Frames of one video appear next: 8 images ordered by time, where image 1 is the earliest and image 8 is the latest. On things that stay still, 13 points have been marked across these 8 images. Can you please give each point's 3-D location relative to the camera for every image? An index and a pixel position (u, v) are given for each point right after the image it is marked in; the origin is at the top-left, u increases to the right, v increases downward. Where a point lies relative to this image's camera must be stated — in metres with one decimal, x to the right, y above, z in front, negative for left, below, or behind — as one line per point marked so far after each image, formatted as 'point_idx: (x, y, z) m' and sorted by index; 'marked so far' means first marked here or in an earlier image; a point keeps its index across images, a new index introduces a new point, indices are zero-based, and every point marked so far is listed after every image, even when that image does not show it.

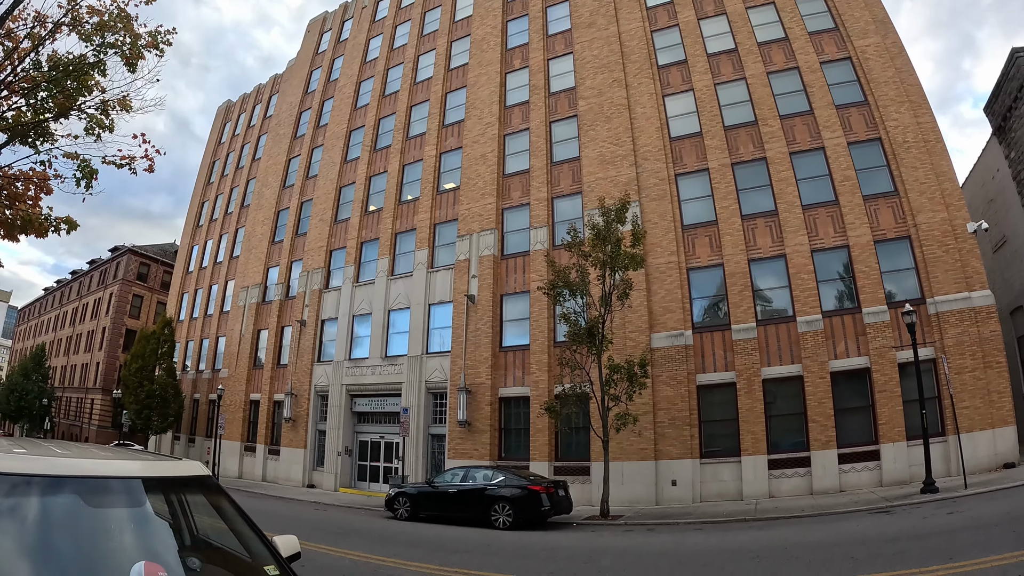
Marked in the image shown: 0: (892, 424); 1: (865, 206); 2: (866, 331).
0: (+11.8, -4.3, +17.9) m
1: (+12.3, +2.7, +19.9) m
2: (+11.5, -1.5, +18.6) m
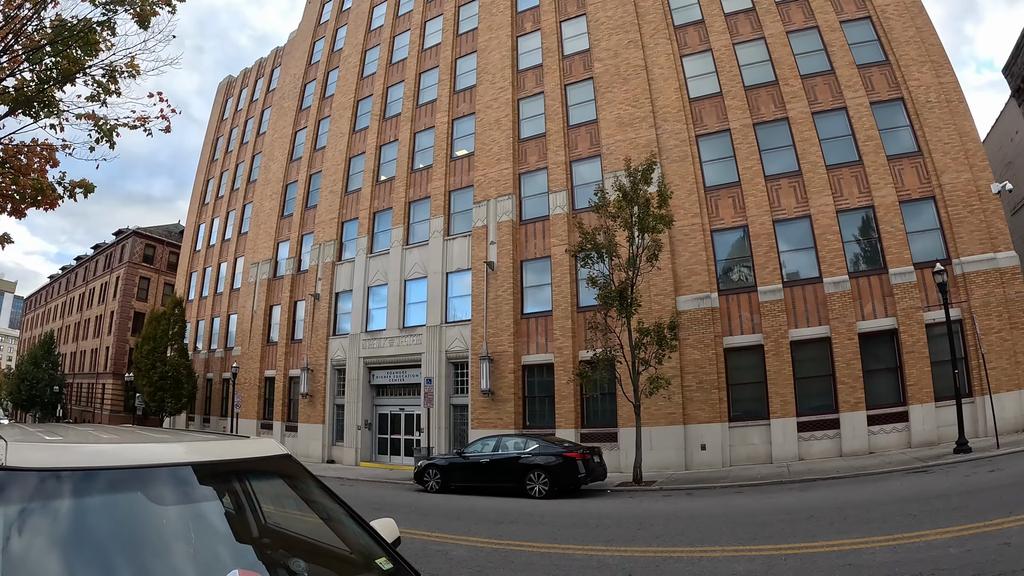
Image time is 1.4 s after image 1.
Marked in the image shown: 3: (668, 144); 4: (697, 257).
0: (+12.6, -3.0, +17.6) m
1: (+12.9, +4.1, +19.4) m
2: (+12.2, -0.2, +18.2) m
3: (+5.2, +4.8, +19.0) m
4: (+6.0, +1.0, +18.3) m
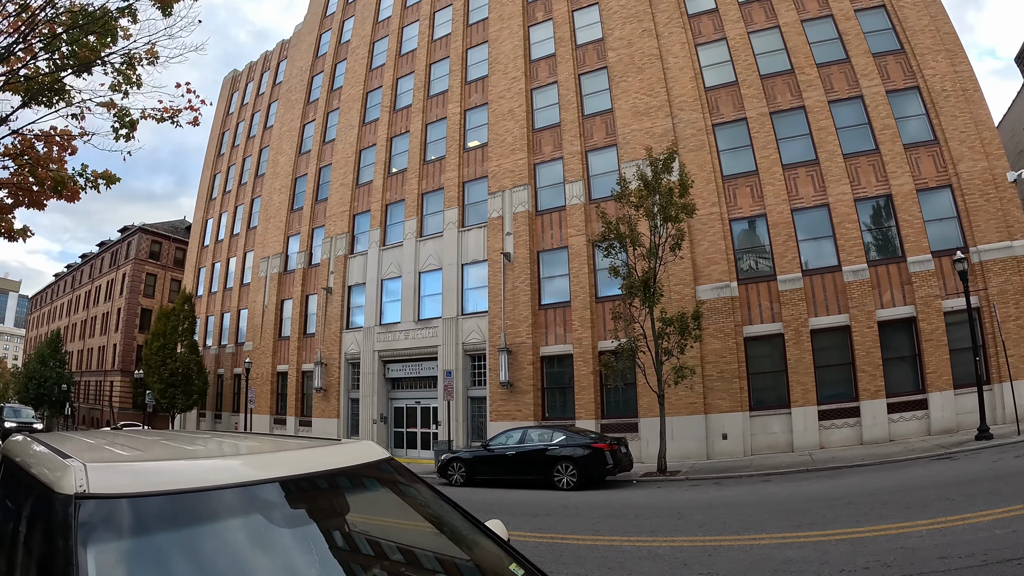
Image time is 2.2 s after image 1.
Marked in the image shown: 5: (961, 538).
0: (+13.2, -2.6, +17.5) m
1: (+13.4, +4.5, +19.3) m
2: (+12.7, +0.2, +18.1) m
3: (+5.7, +5.1, +18.9) m
4: (+6.5, +1.3, +18.2) m
5: (+6.1, -3.4, +7.7) m
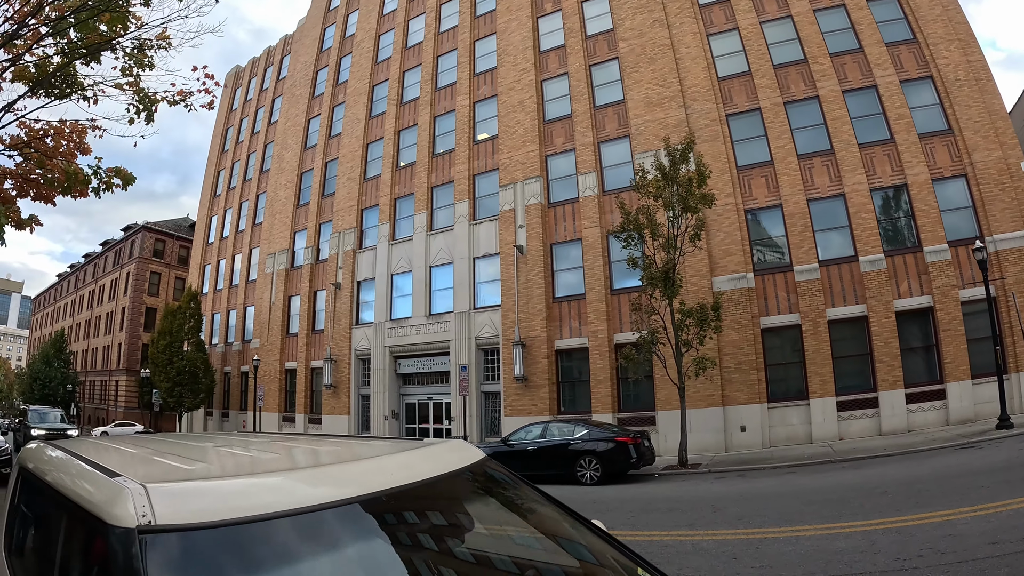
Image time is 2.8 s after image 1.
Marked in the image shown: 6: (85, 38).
0: (+13.6, -2.3, +17.3) m
1: (+13.8, +4.8, +19.1) m
2: (+13.1, +0.6, +18.0) m
3: (+6.1, +5.4, +18.7) m
4: (+7.0, +1.6, +18.0) m
5: (+6.6, -3.2, +7.5) m
6: (-7.5, +4.4, +9.9) m
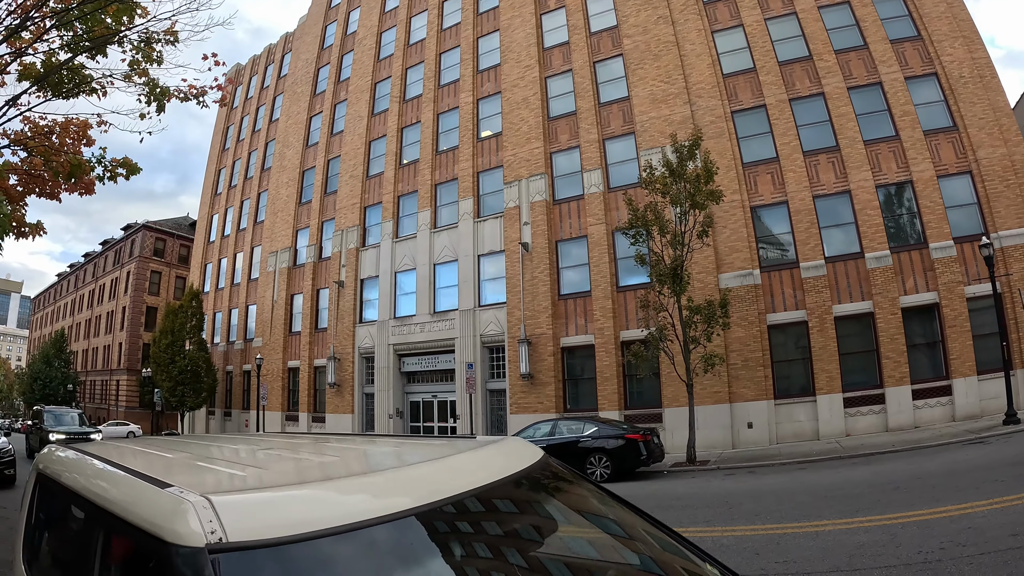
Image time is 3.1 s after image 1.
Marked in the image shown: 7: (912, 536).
0: (+13.8, -2.1, +17.3) m
1: (+13.9, +5.0, +19.1) m
2: (+13.3, +0.7, +17.9) m
3: (+6.3, +5.5, +18.6) m
4: (+7.1, +1.7, +17.9) m
5: (+6.8, -3.1, +7.5) m
6: (-7.3, +4.4, +9.8) m
7: (+4.9, -3.1, +7.0) m
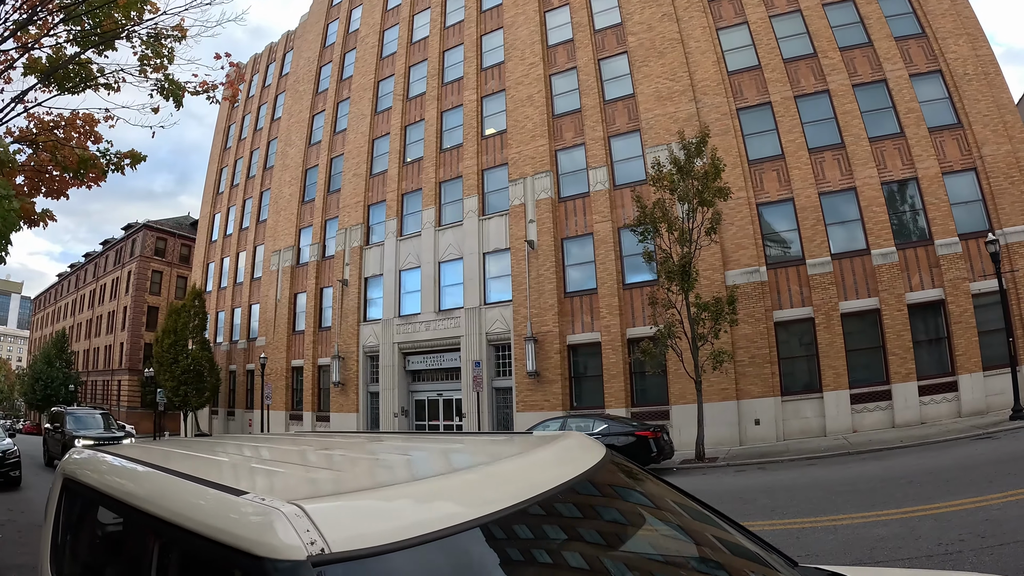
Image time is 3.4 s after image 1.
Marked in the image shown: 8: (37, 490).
0: (+14.0, -2.0, +17.3) m
1: (+14.1, +5.1, +19.1) m
2: (+13.5, +0.8, +17.9) m
3: (+6.4, +5.6, +18.6) m
4: (+7.3, +1.8, +17.9) m
5: (+7.1, -3.0, +7.5) m
6: (-7.1, +4.5, +9.7) m
7: (+5.2, -3.0, +7.0) m
8: (-11.6, -5.1, +13.8) m
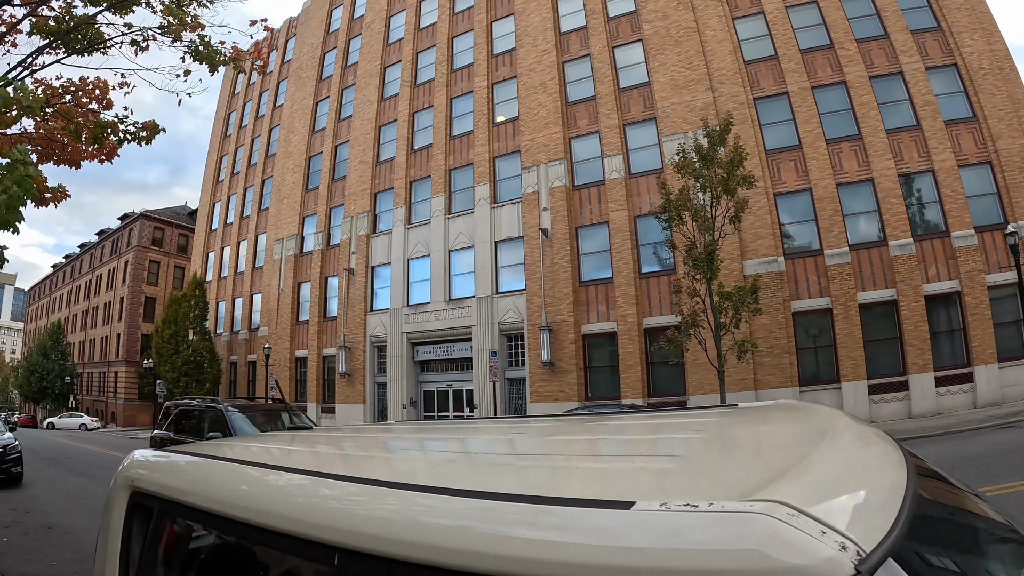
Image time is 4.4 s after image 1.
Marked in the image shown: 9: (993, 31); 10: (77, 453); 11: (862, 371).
0: (+14.4, -1.8, +17.2) m
1: (+14.5, +5.3, +18.9) m
2: (+13.9, +1.1, +17.8) m
3: (+6.9, +5.9, +18.3) m
4: (+7.7, +2.1, +17.7) m
5: (+7.6, -2.7, +7.2) m
6: (-6.5, +4.9, +9.3) m
7: (+5.7, -2.7, +6.7) m
8: (-11.1, -4.7, +13.3) m
9: (+16.9, +9.2, +19.8) m
10: (-15.0, -5.7, +19.6) m
11: (+10.5, -2.5, +17.0) m
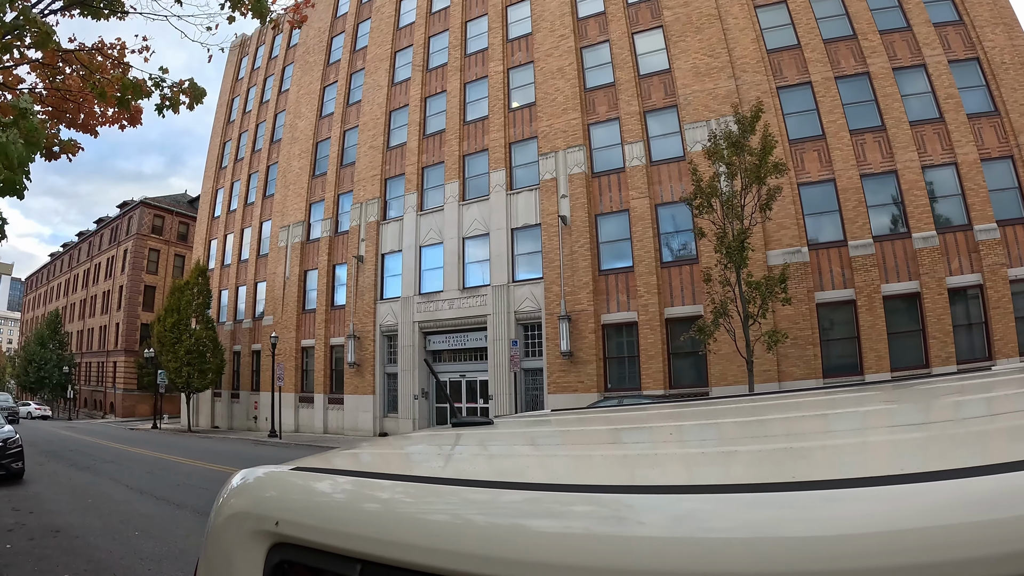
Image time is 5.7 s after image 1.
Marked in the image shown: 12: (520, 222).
0: (+15.0, -1.6, +16.9) m
1: (+15.1, +5.5, +18.7) m
2: (+14.5, +1.3, +17.5) m
3: (+7.5, +6.2, +18.0) m
4: (+8.3, +2.4, +17.3) m
5: (+8.3, -2.5, +6.9) m
6: (-5.8, +5.3, +8.7) m
7: (+6.4, -2.4, +6.4) m
8: (-10.6, -4.2, +12.7) m
9: (+17.5, +9.4, +19.6) m
10: (-14.5, -5.2, +19.0) m
11: (+11.0, -2.3, +16.7) m
12: (+0.2, +2.2, +18.7) m
